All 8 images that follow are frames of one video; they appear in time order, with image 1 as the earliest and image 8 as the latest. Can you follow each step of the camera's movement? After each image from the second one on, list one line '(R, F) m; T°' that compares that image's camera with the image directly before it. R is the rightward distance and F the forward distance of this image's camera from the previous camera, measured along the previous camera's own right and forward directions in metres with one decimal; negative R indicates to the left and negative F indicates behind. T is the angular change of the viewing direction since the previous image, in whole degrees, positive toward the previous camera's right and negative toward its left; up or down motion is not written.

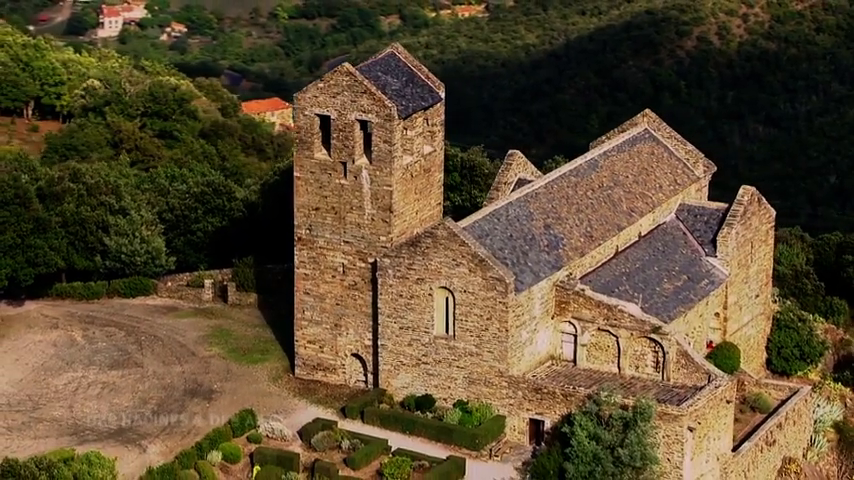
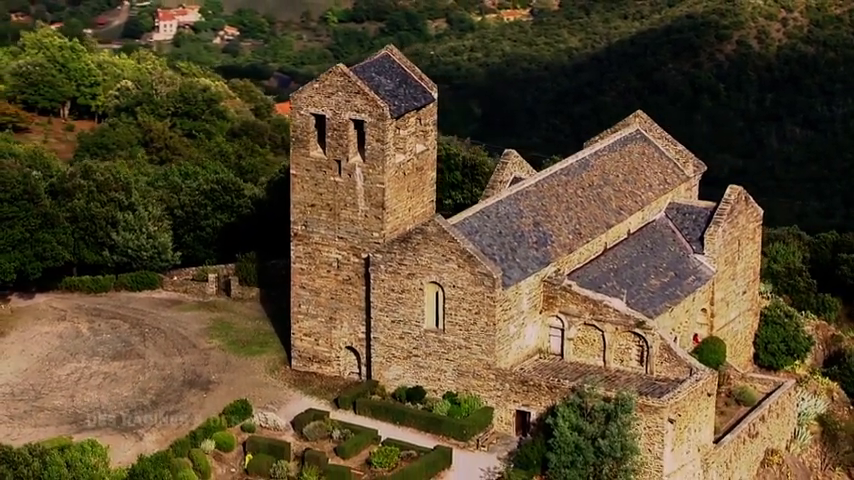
(+1.6, -1.3) m; -2°
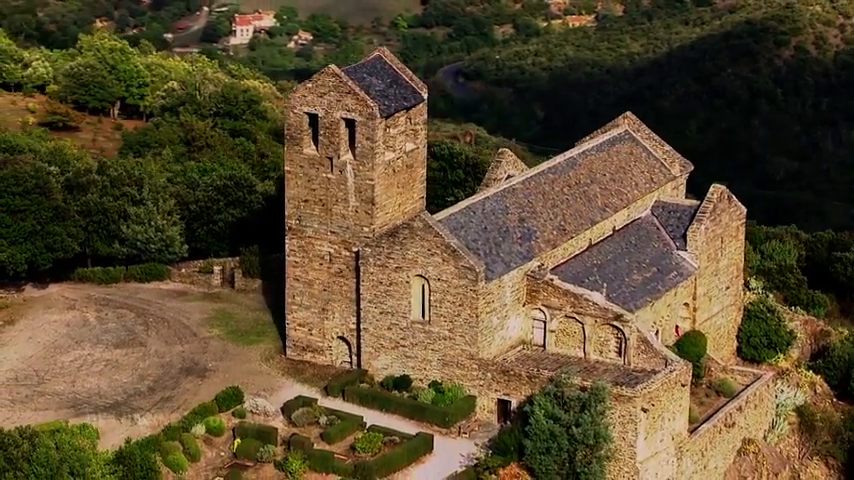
(+2.4, -1.7) m; -2°
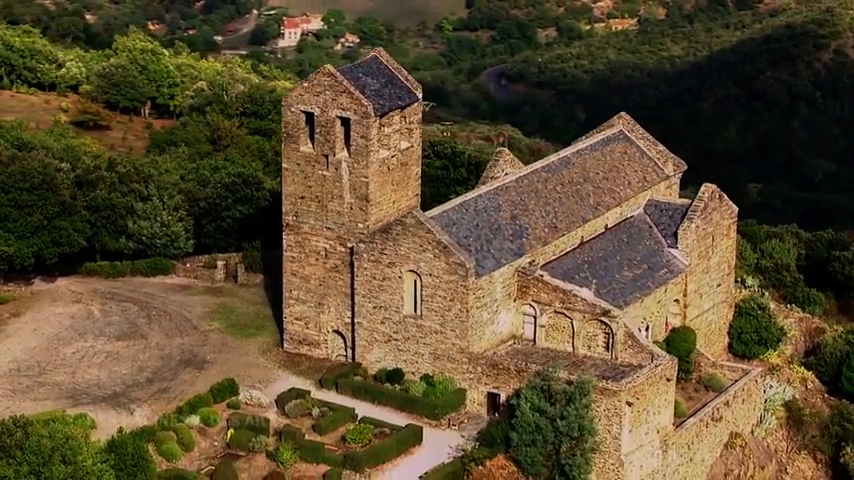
(+1.5, -1.0) m; -1°
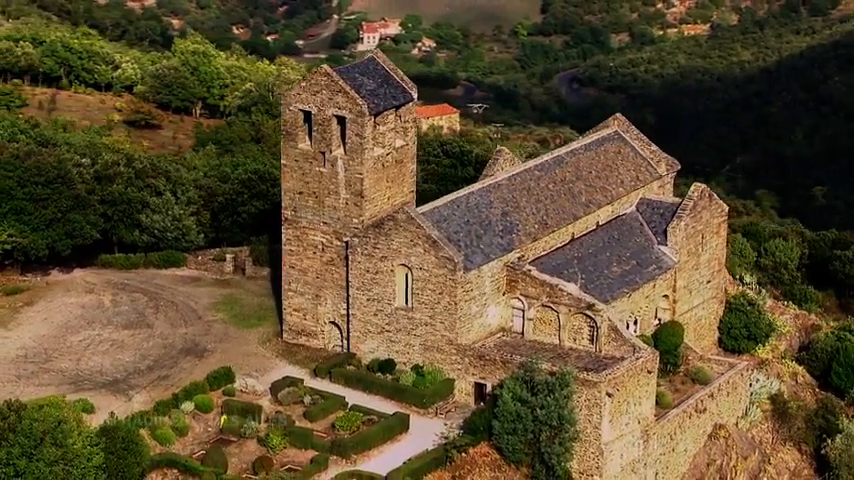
(+2.5, -1.6) m; -3°
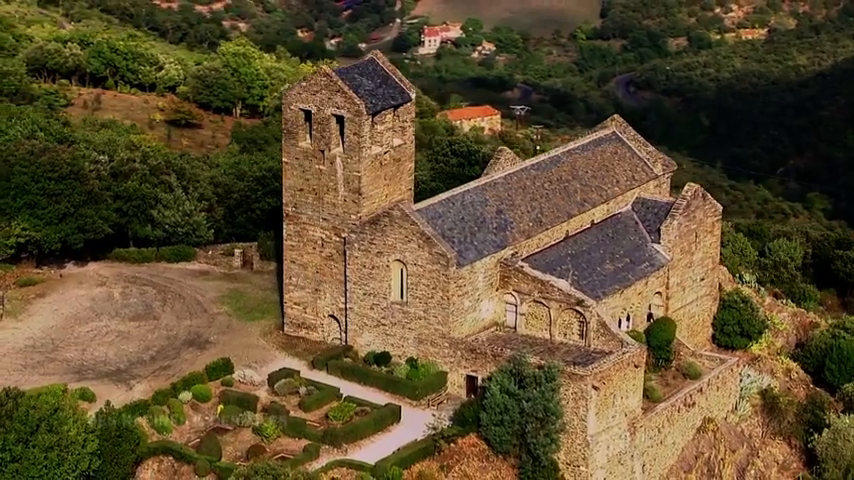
(+2.0, -1.3) m; -2°
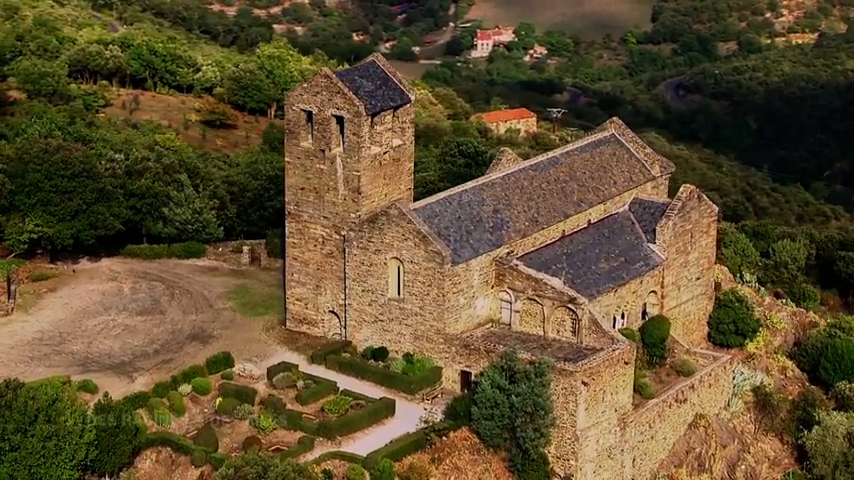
(+1.7, -1.1) m; -2°
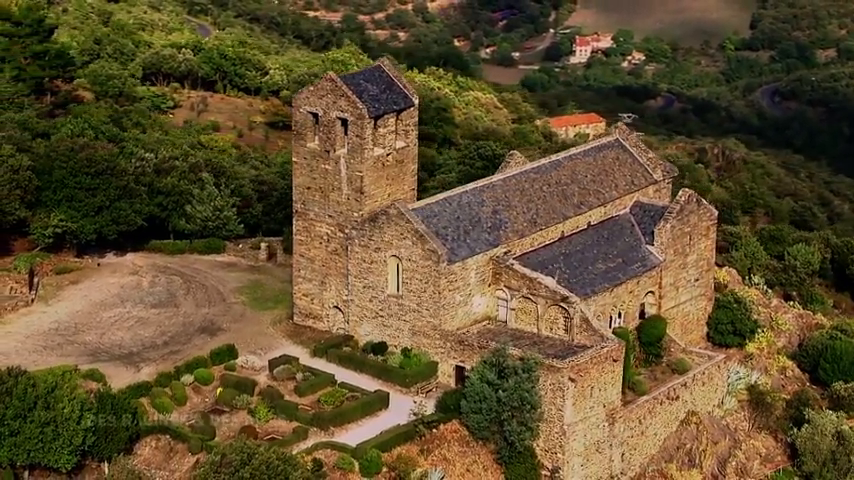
(+3.1, -1.5) m; -3°
